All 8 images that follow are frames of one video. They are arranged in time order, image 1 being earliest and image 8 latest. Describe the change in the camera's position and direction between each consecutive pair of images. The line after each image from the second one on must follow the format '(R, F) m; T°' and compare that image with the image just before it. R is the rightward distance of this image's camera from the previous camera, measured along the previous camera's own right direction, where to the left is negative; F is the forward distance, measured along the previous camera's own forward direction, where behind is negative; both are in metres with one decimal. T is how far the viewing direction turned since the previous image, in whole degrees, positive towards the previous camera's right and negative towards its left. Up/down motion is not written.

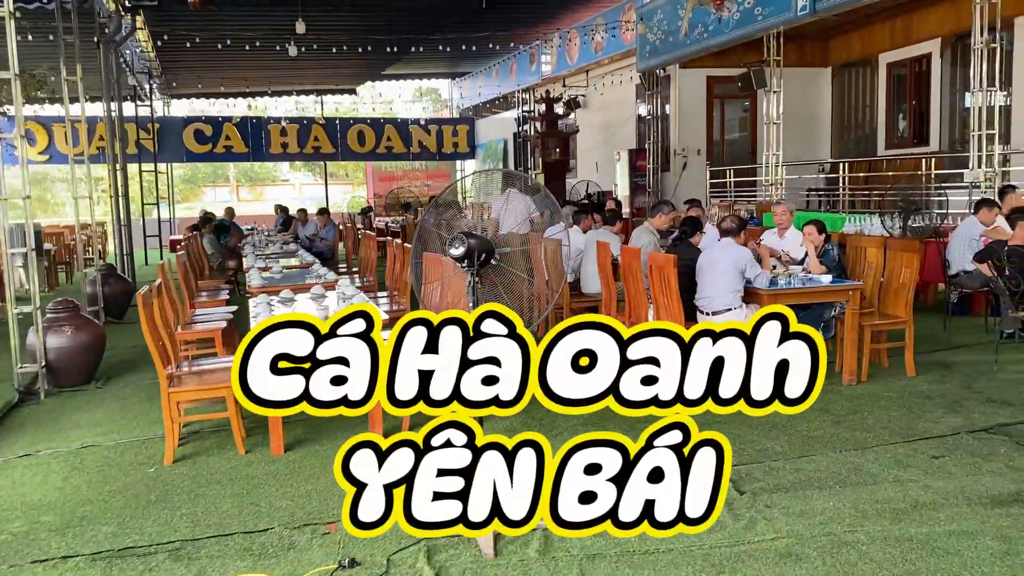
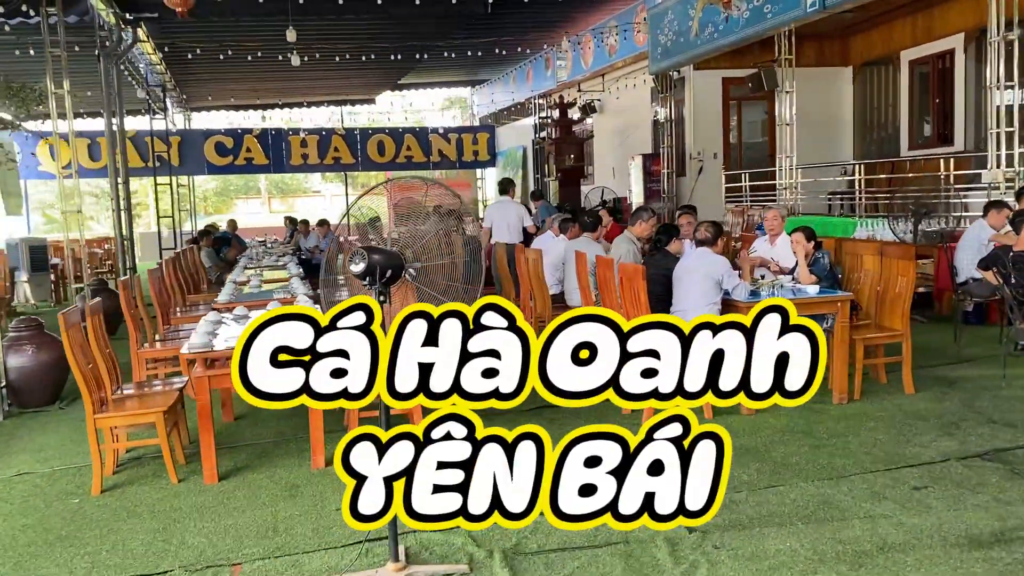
(+0.4, +0.3) m; -2°
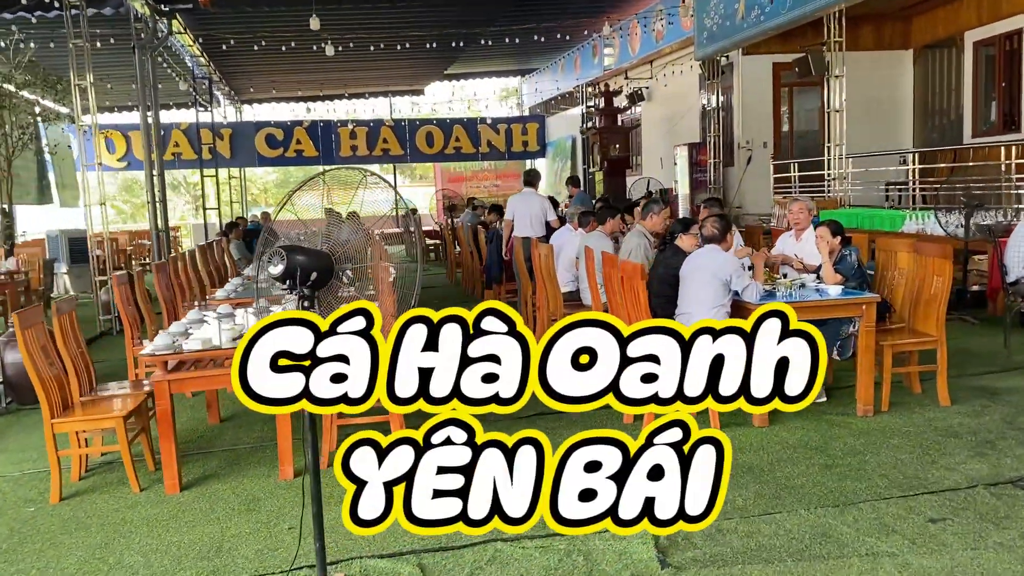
(+0.3, +0.3) m; -4°
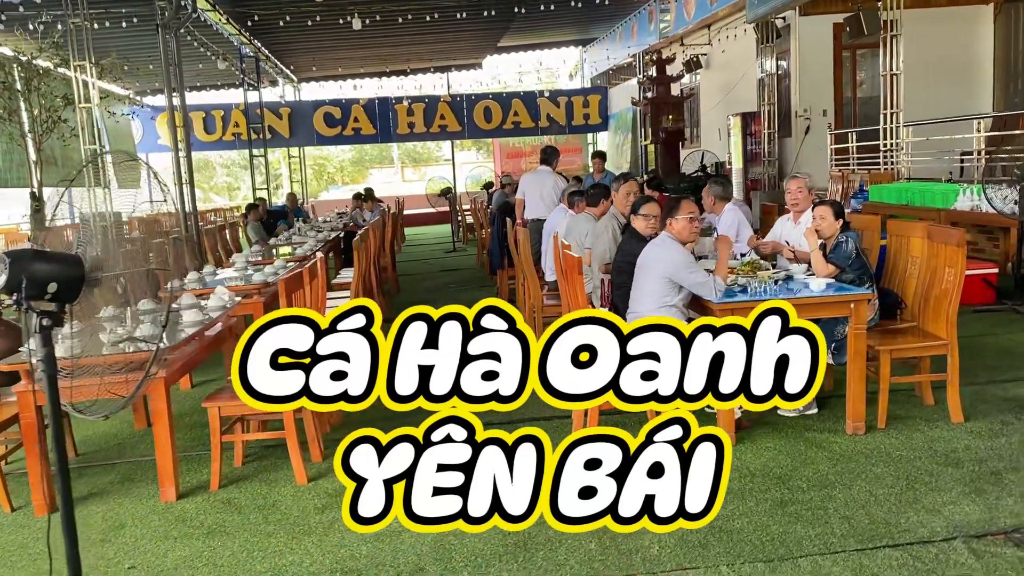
(+0.6, +0.5) m; -6°
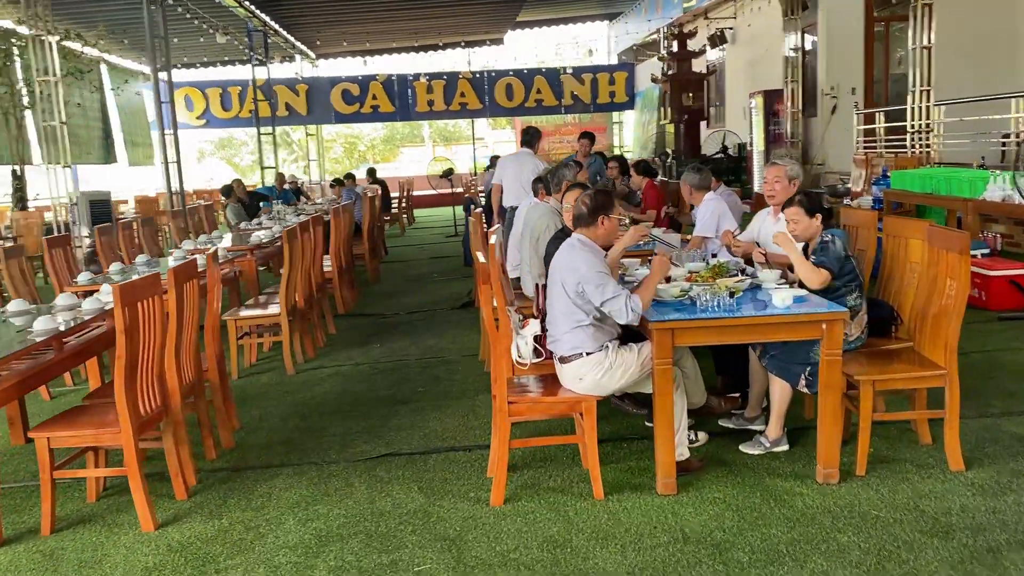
(+0.5, +0.6) m; -2°
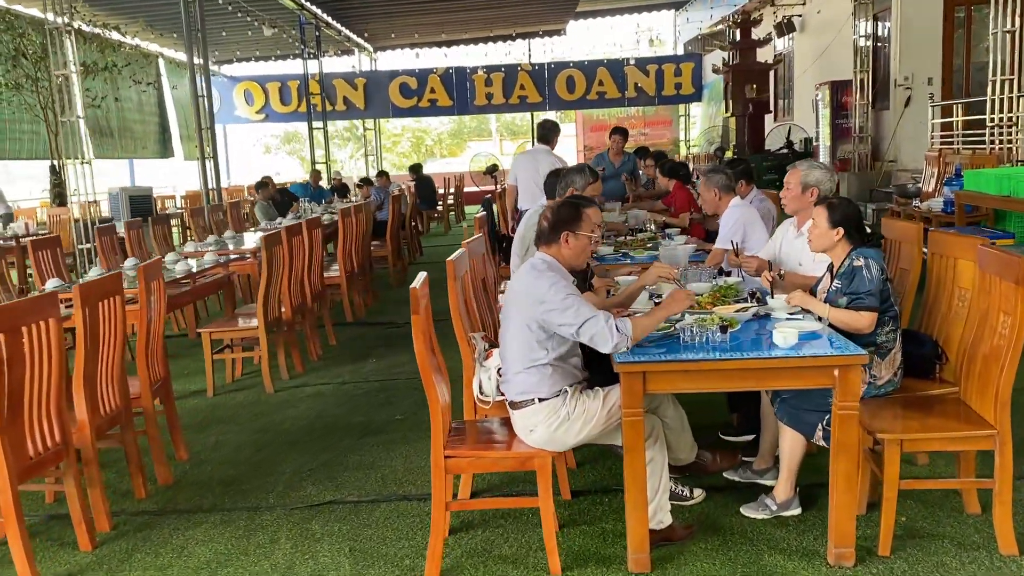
(+0.3, +0.5) m; -5°
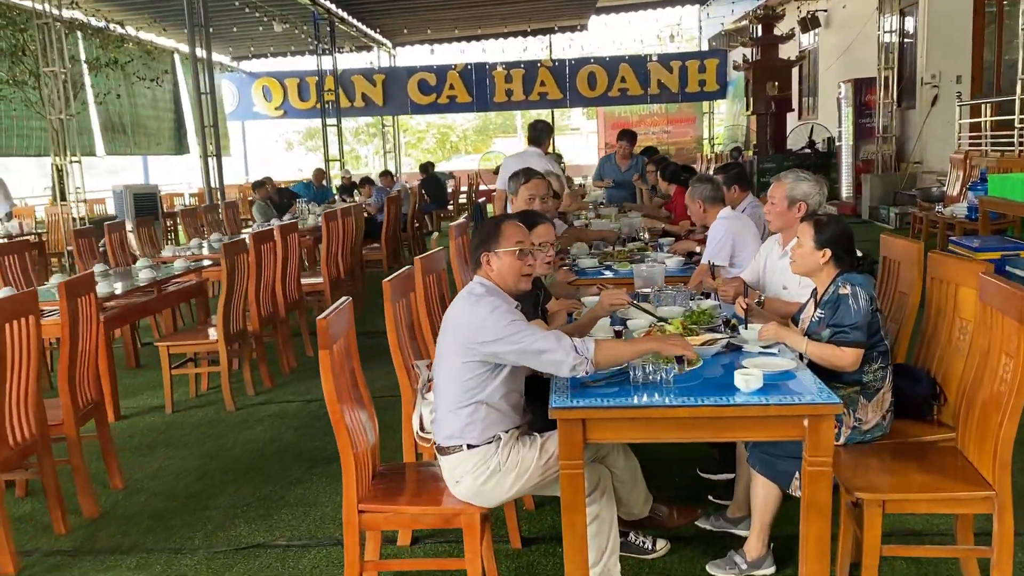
(+0.2, +0.3) m; -2°
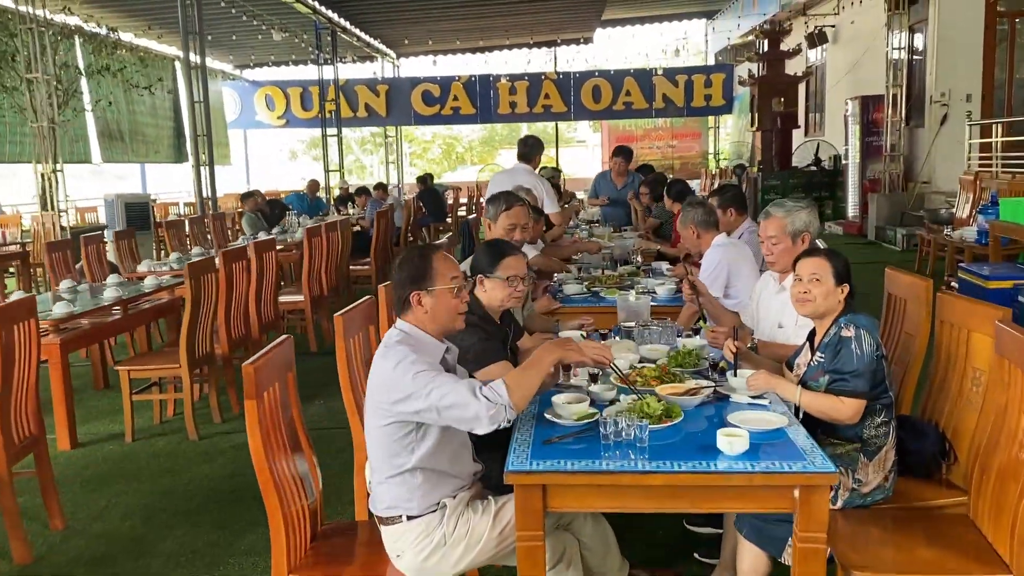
(+0.1, +0.2) m; 0°
